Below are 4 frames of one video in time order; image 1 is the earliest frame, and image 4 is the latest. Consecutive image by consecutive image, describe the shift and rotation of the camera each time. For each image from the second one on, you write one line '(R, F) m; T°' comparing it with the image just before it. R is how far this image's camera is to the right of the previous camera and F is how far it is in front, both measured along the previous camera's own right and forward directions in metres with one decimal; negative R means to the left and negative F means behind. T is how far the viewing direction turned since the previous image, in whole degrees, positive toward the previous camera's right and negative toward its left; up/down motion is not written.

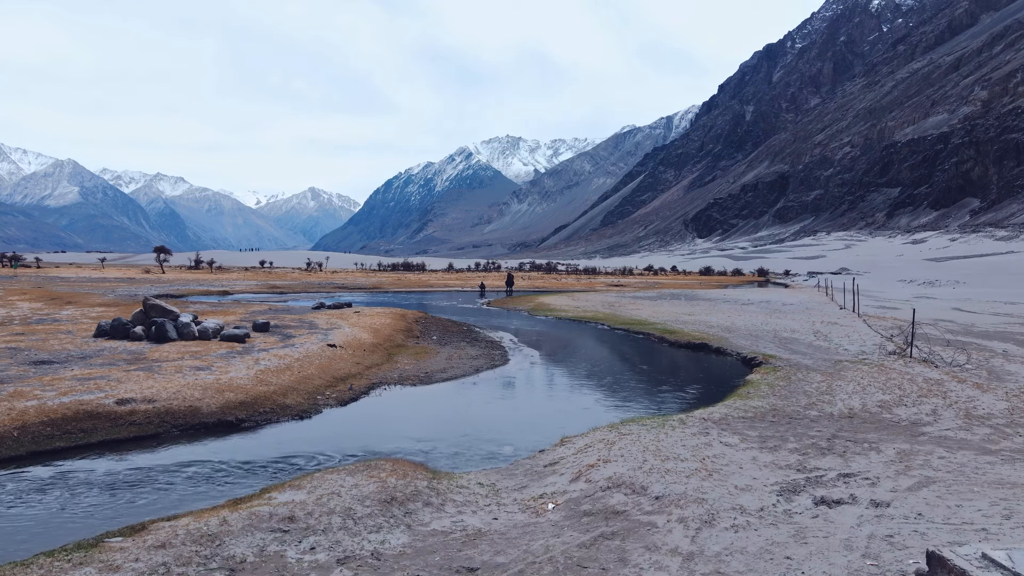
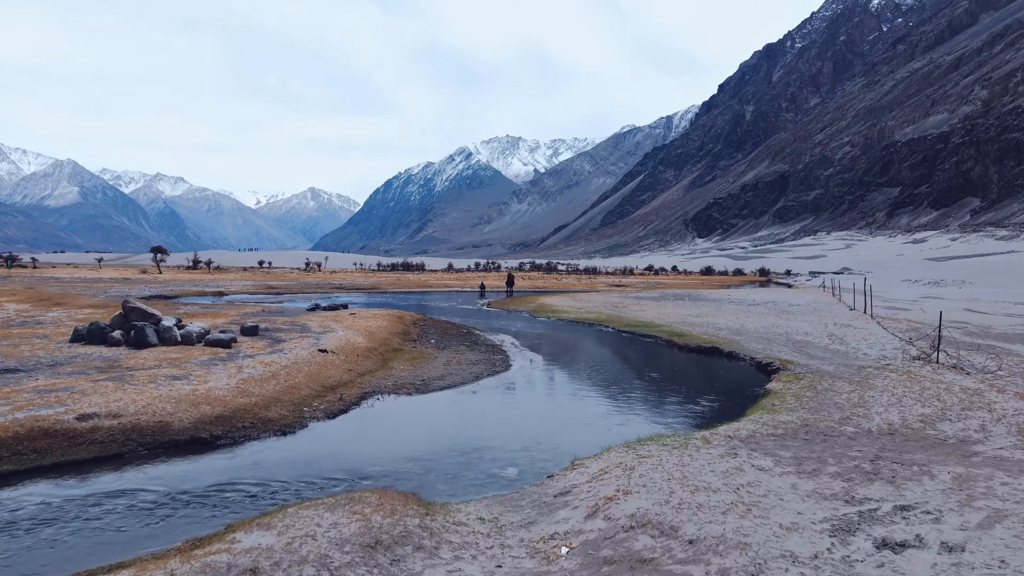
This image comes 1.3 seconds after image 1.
(-0.1, +1.5) m; 0°
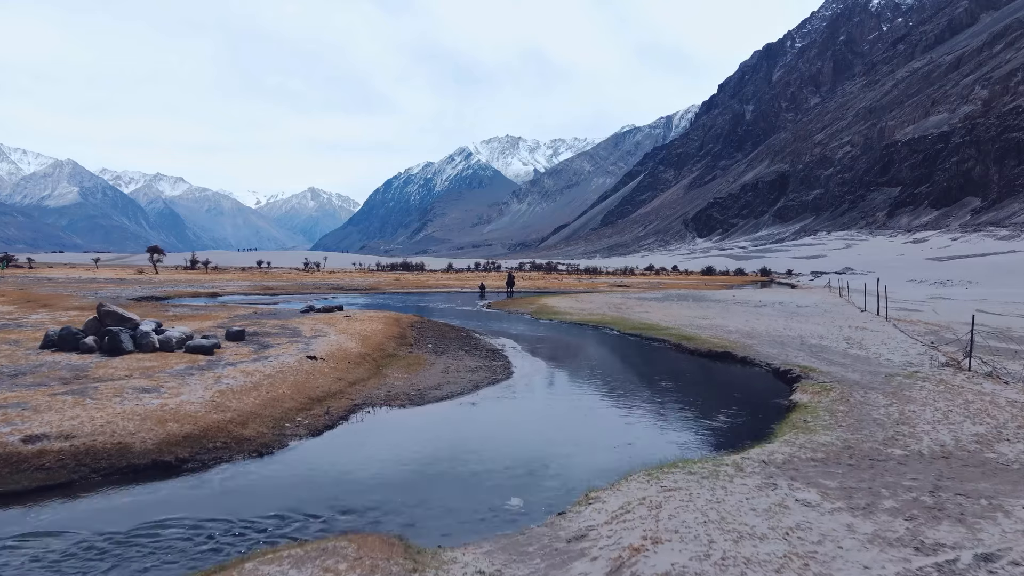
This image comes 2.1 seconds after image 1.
(-0.1, +1.6) m; 0°
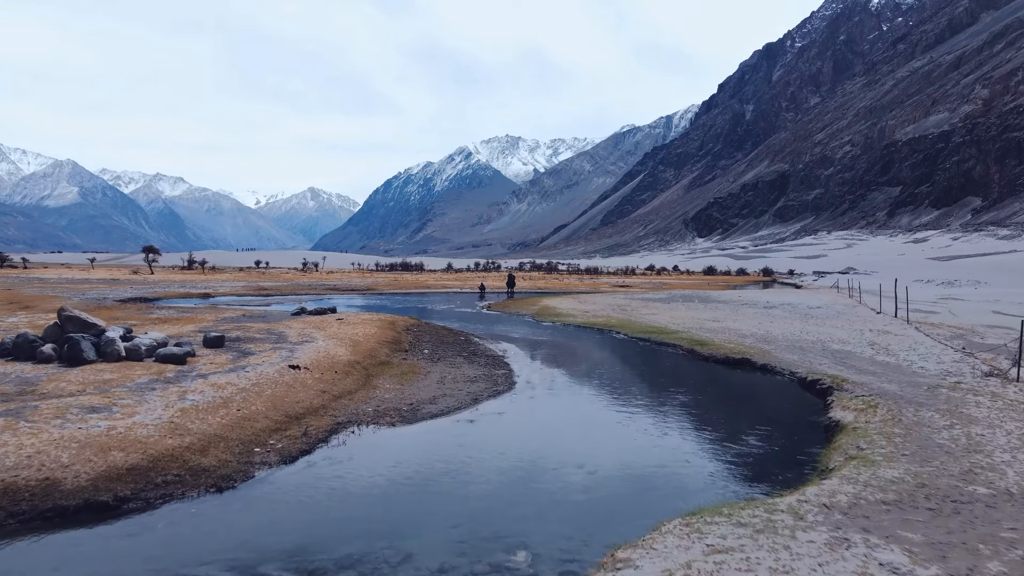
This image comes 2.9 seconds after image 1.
(-0.1, +2.1) m; 0°
